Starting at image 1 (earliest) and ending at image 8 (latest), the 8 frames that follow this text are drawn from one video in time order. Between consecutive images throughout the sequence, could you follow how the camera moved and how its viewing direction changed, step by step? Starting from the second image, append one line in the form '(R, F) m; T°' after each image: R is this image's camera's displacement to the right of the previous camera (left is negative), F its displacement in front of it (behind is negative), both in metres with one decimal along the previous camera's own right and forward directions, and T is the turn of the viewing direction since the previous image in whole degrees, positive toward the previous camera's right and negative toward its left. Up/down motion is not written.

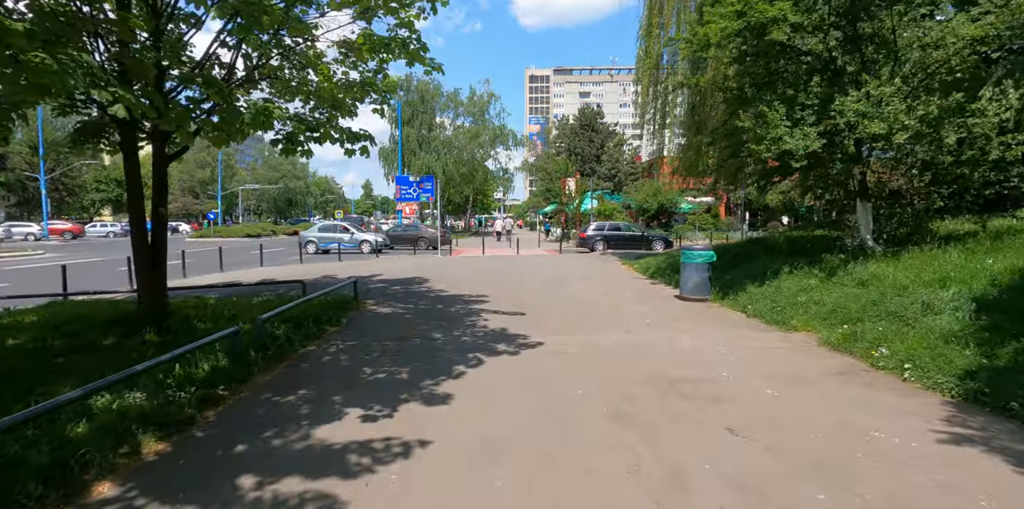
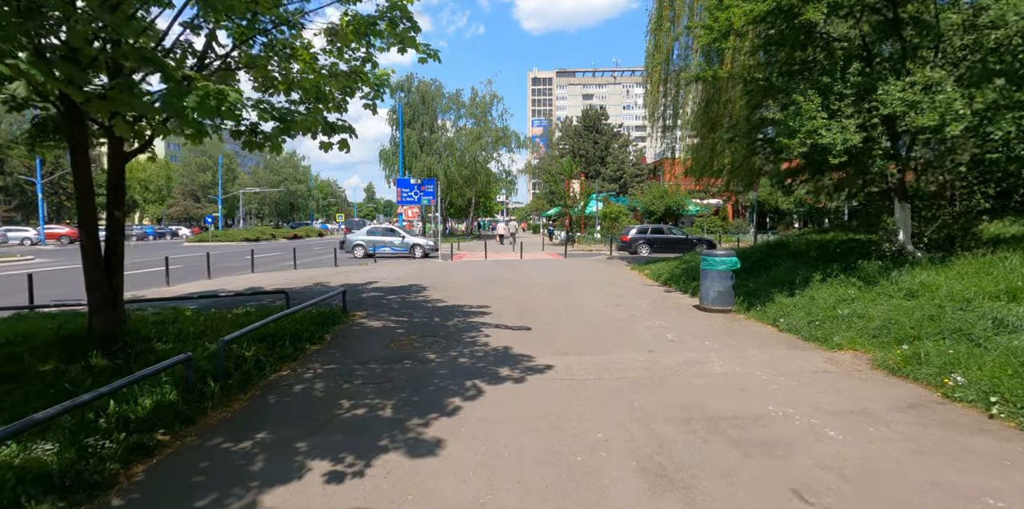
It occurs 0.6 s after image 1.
(0.0, +0.9) m; 0°
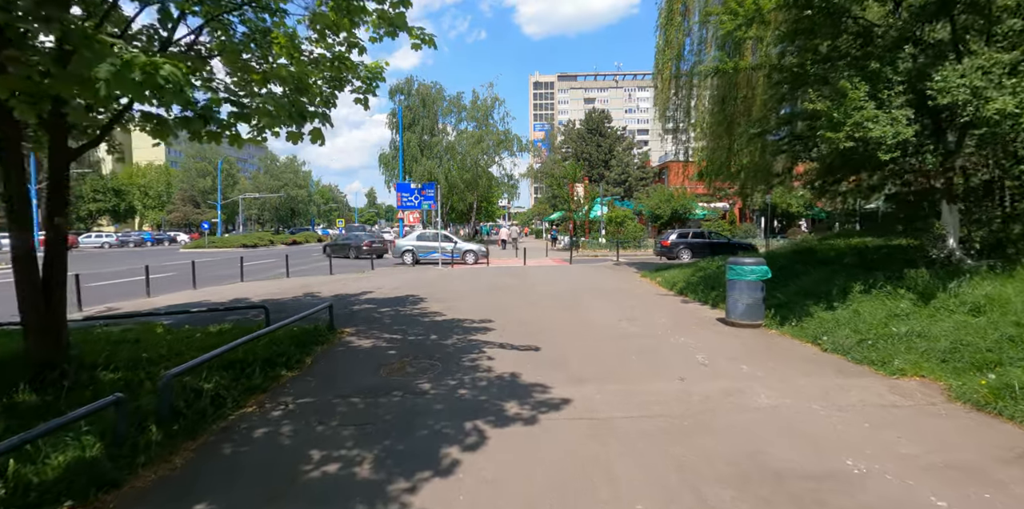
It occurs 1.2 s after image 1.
(-0.1, +1.0) m; 0°
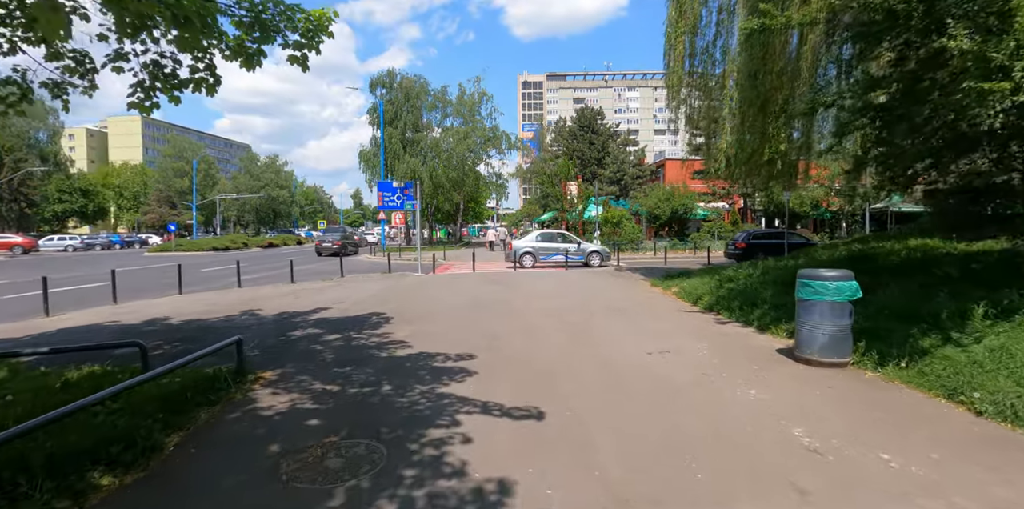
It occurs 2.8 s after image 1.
(0.0, +2.5) m; +1°
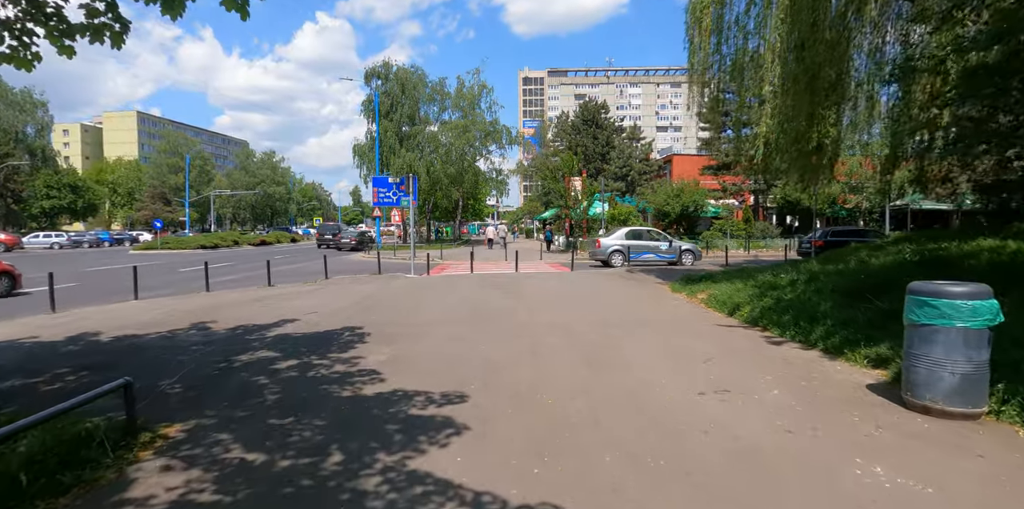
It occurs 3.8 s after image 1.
(-0.1, +1.8) m; 0°
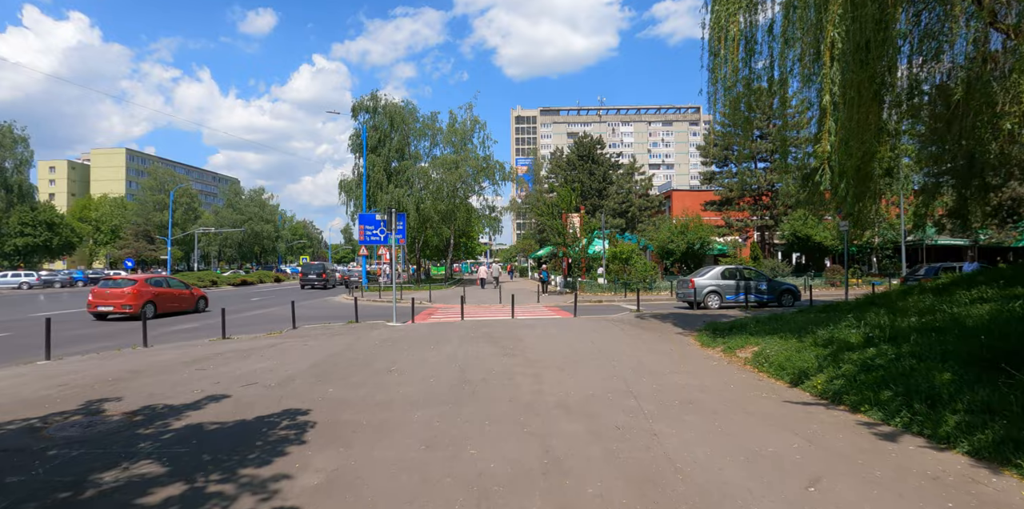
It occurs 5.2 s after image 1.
(-0.1, +2.1) m; +1°
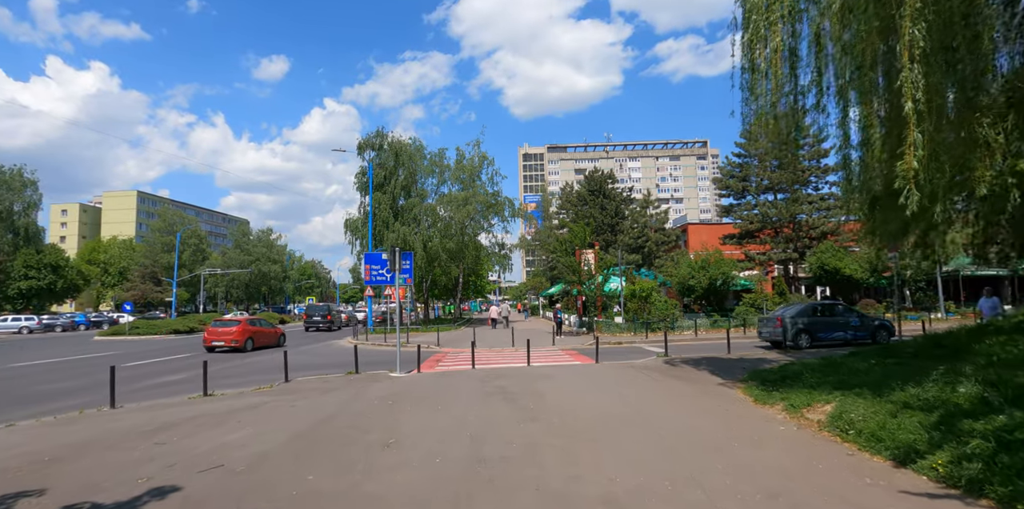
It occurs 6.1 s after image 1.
(-0.2, +1.4) m; -1°
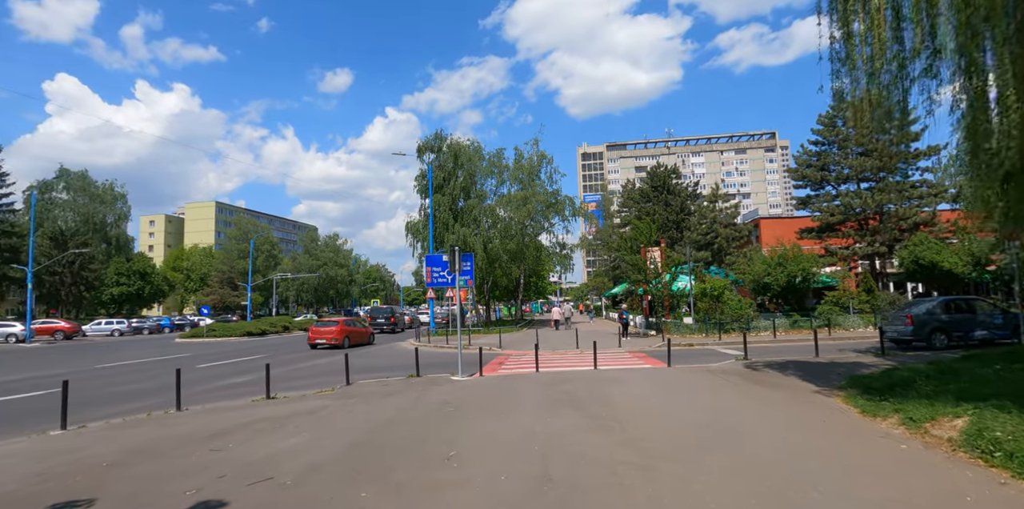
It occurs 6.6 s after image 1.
(-0.1, +0.7) m; -6°
